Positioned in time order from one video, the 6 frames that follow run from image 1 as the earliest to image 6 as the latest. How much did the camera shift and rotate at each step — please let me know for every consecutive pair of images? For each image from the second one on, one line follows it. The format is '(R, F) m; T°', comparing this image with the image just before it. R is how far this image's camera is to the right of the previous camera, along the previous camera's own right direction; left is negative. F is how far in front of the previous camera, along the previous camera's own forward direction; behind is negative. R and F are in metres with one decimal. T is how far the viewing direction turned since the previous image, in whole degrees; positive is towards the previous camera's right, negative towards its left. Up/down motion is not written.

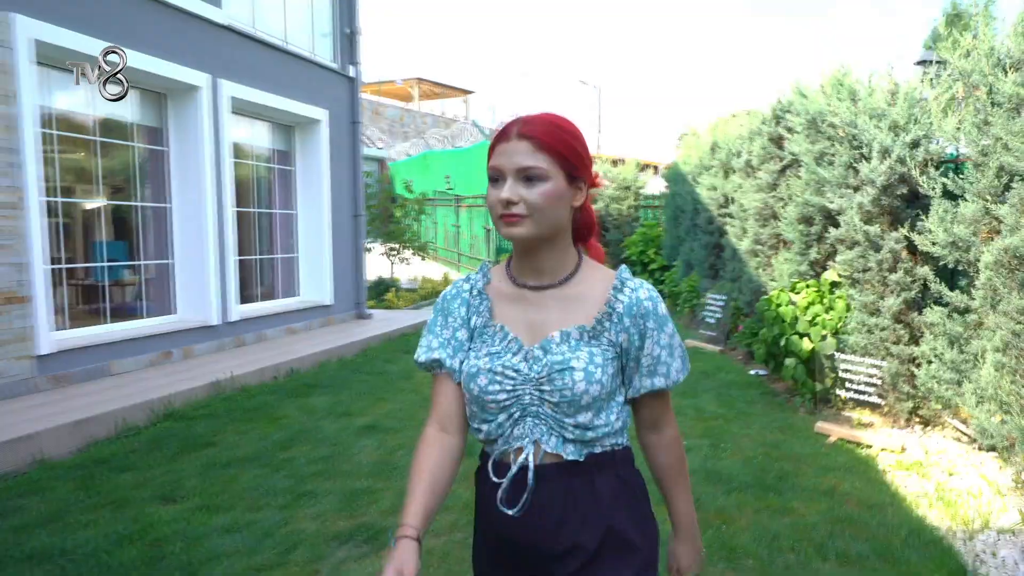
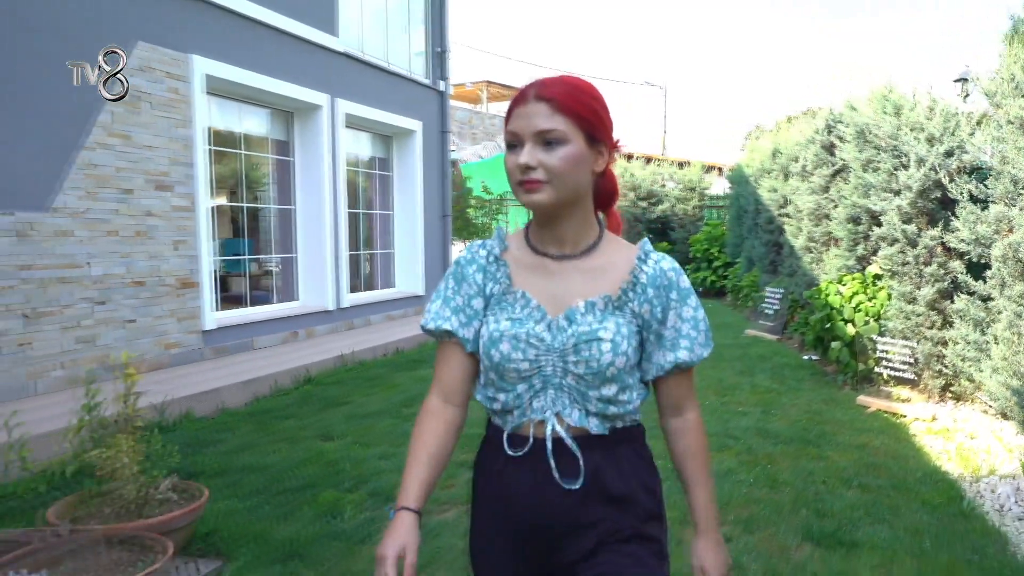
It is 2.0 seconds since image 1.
(-0.2, -1.0) m; -5°
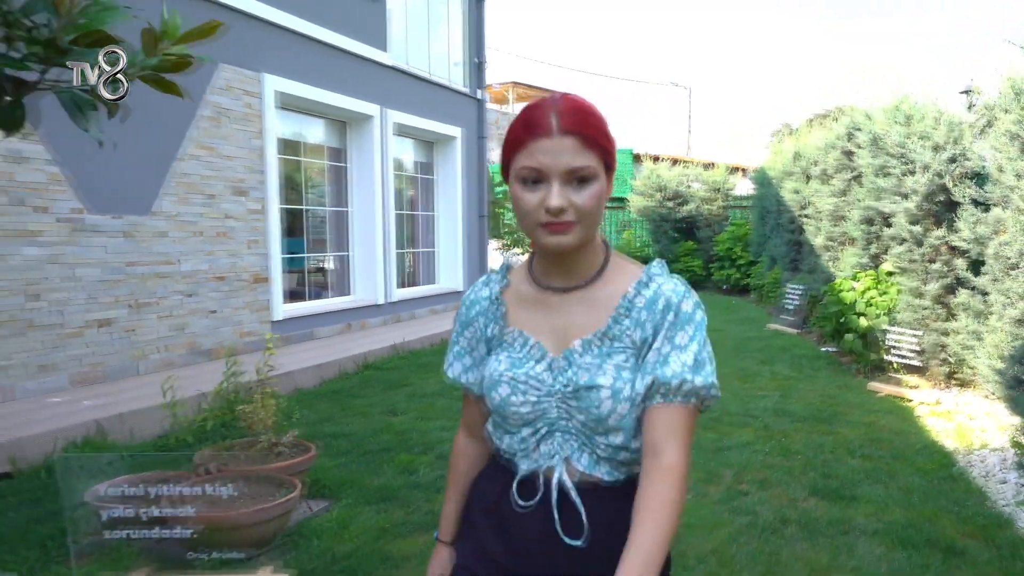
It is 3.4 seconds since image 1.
(-0.2, -0.7) m; -2°
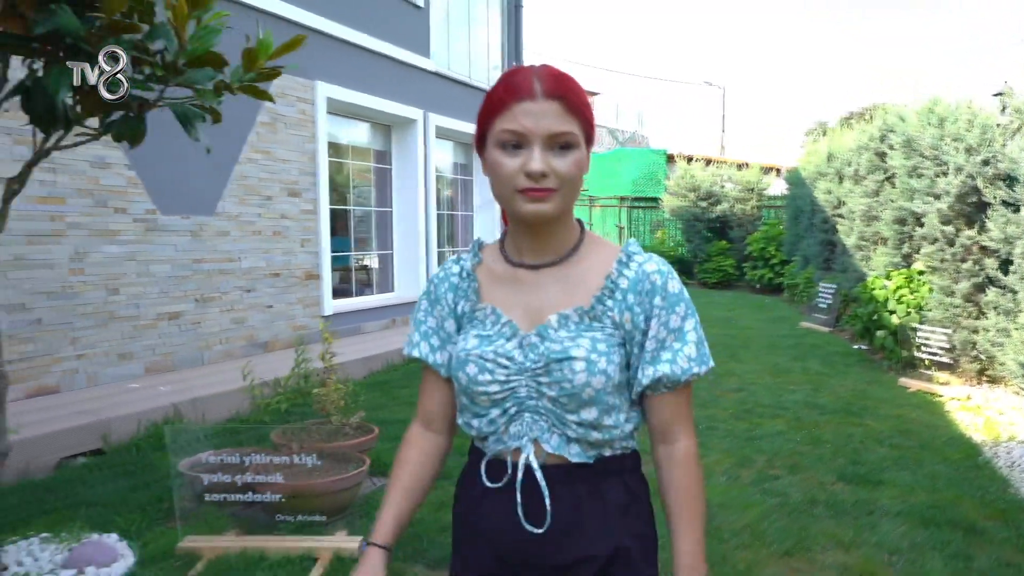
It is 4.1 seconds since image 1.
(-0.1, -0.3) m; -2°
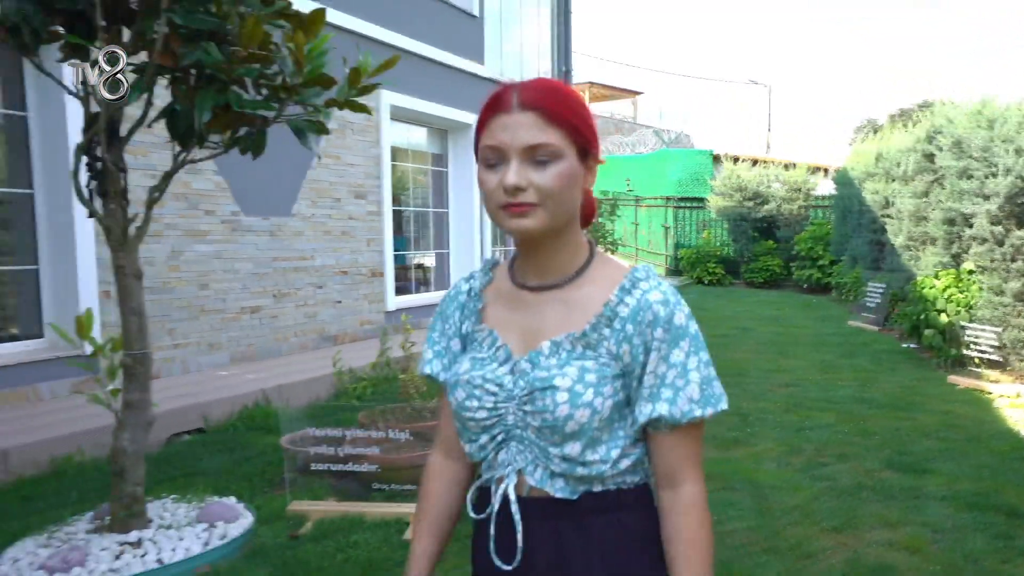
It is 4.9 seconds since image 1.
(-0.1, -0.3) m; -3°
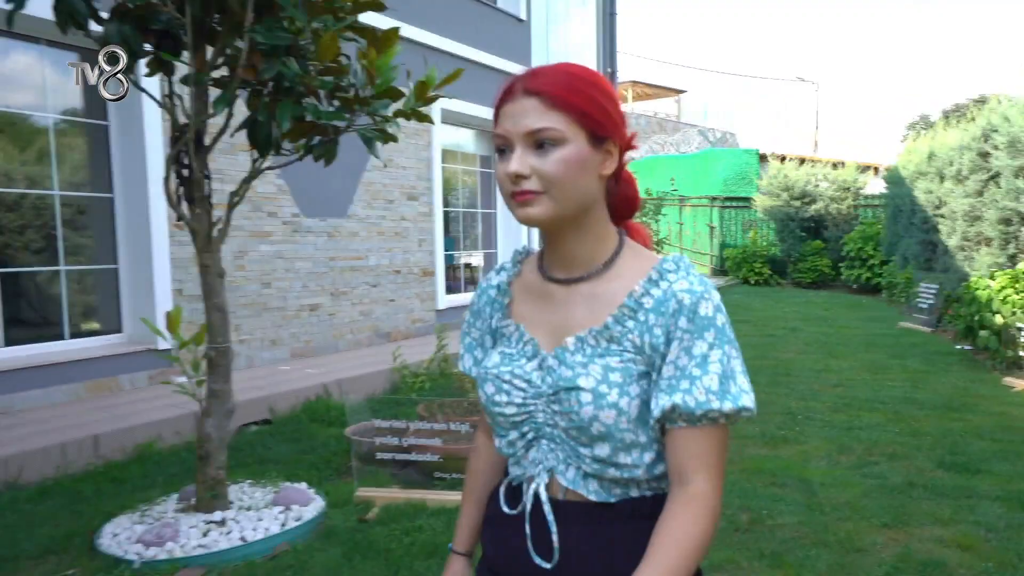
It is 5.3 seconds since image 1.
(-0.1, -0.2) m; -3°
